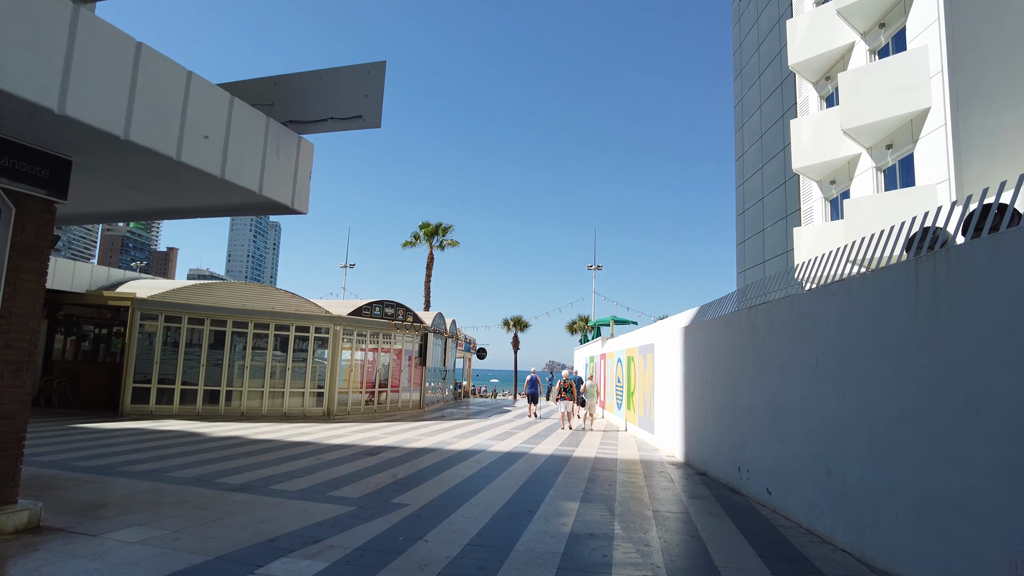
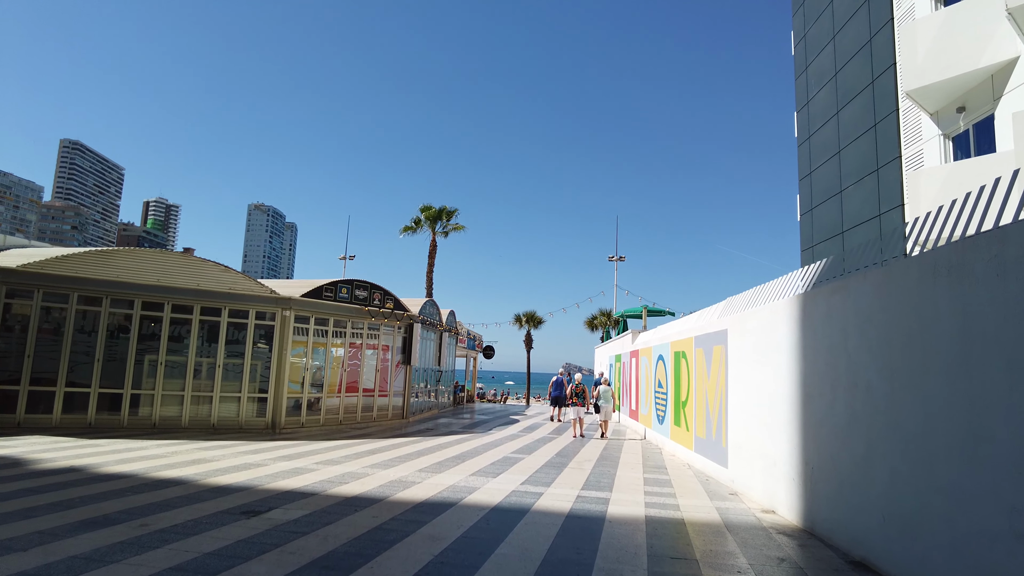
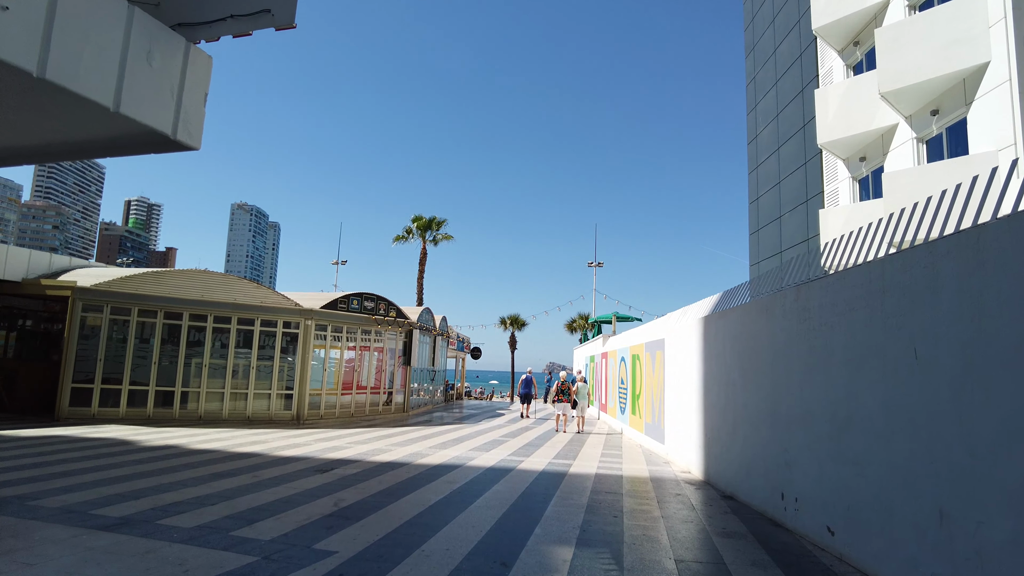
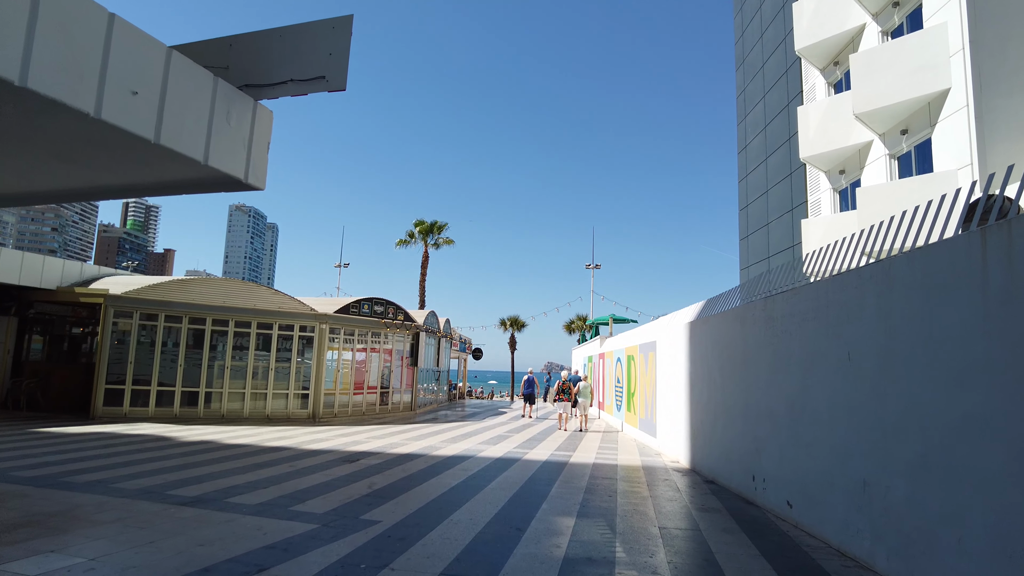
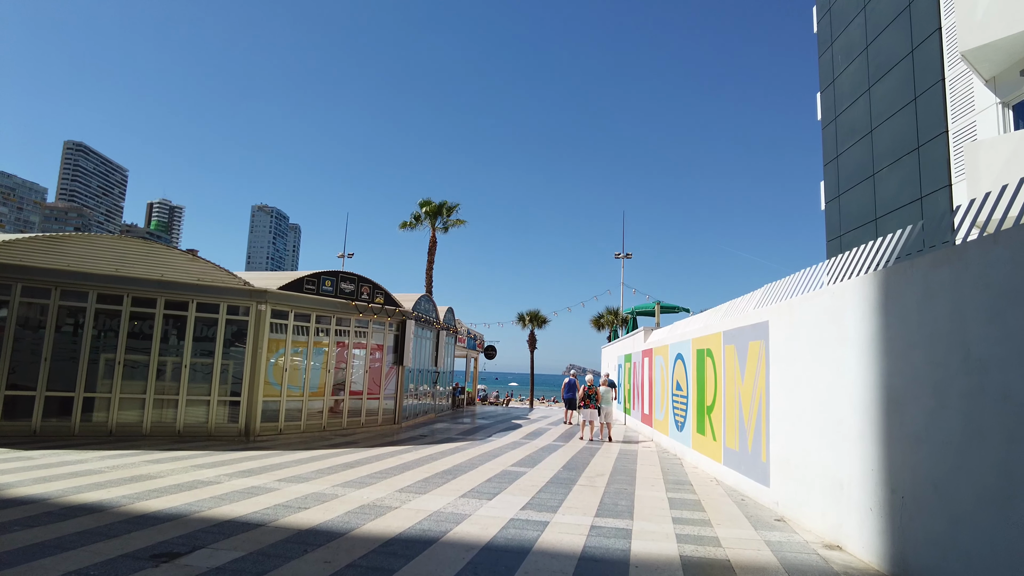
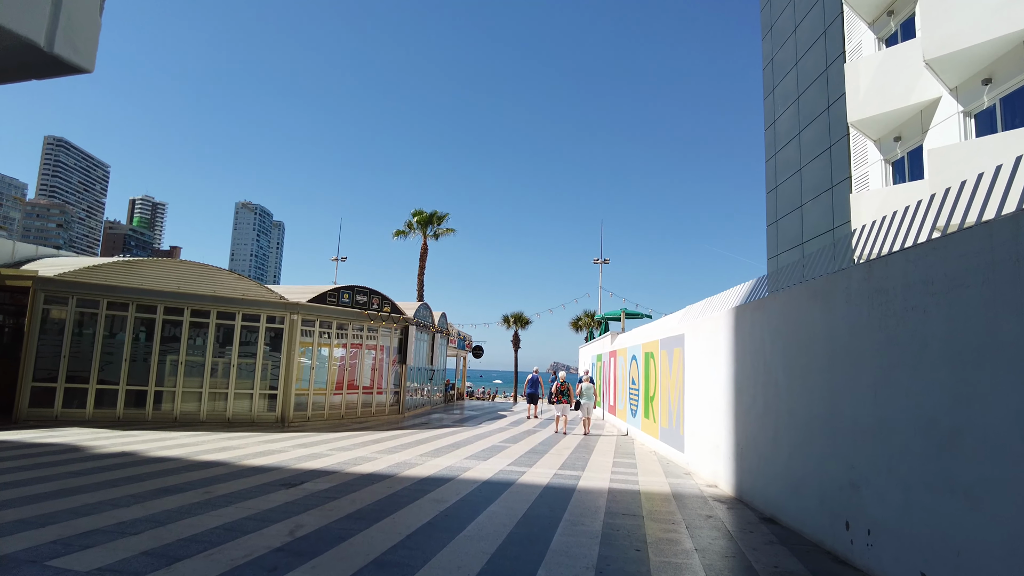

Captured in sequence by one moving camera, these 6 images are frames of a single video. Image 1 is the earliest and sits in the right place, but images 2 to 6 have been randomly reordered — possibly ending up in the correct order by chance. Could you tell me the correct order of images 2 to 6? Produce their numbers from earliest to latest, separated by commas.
4, 3, 6, 2, 5
